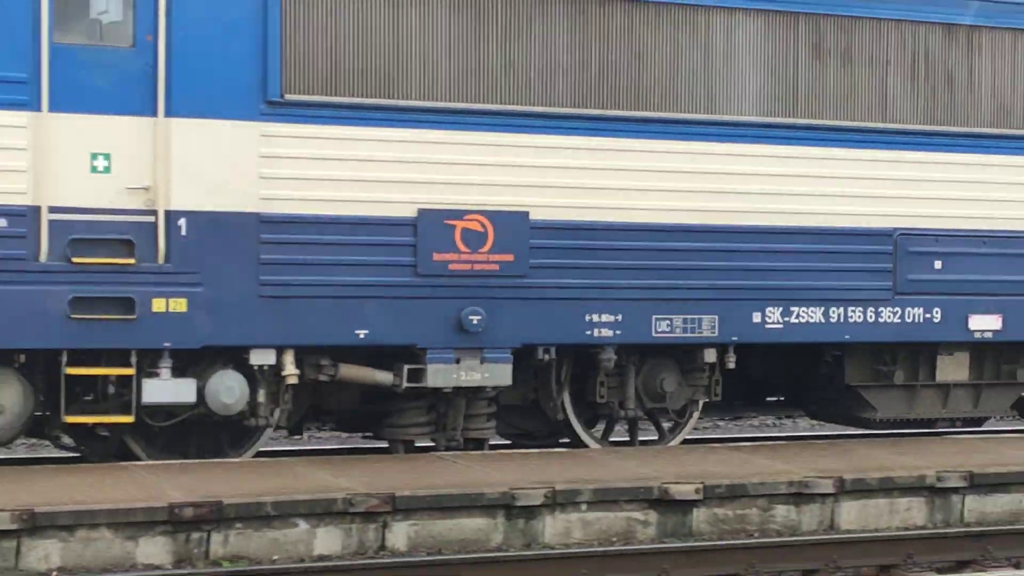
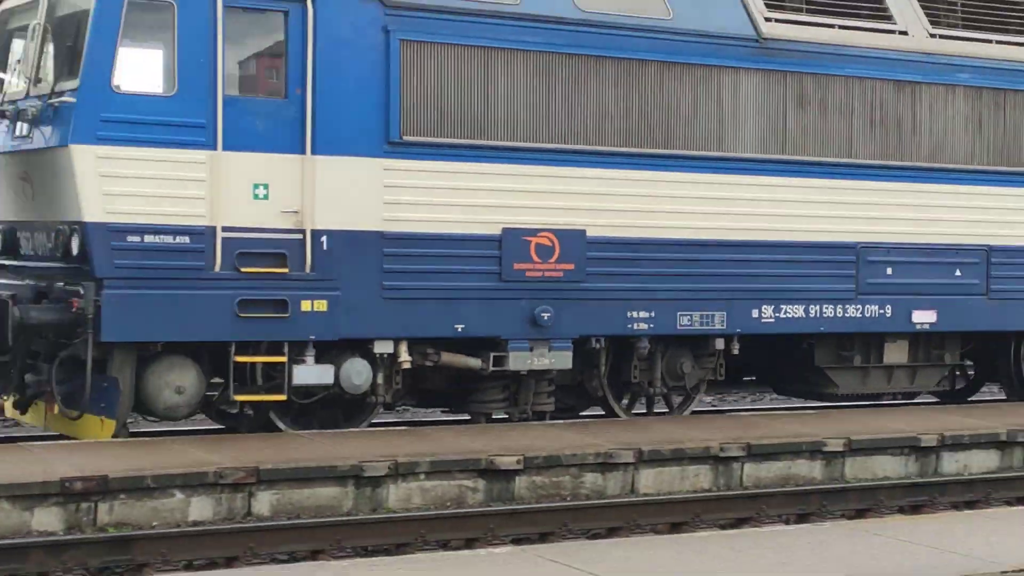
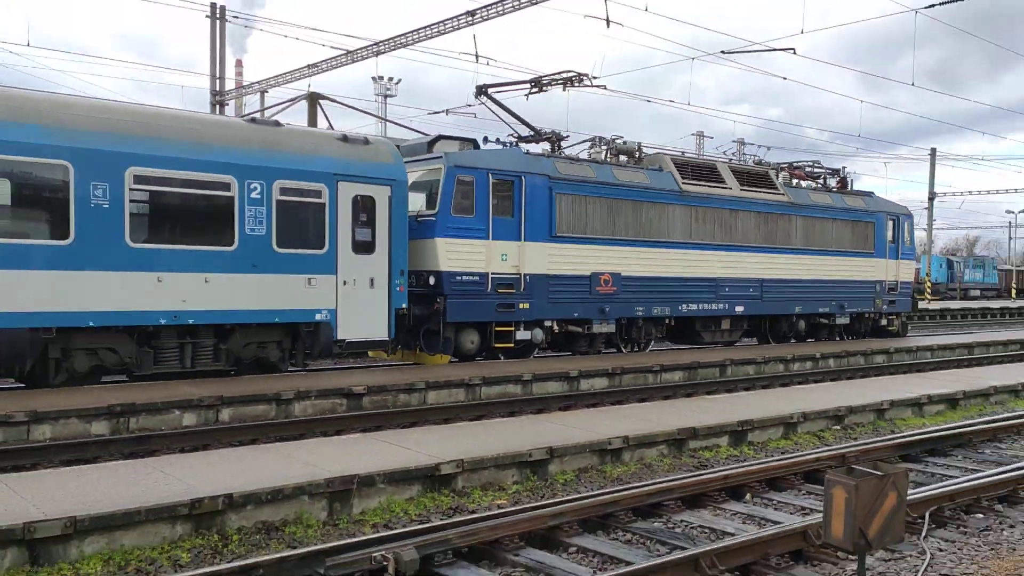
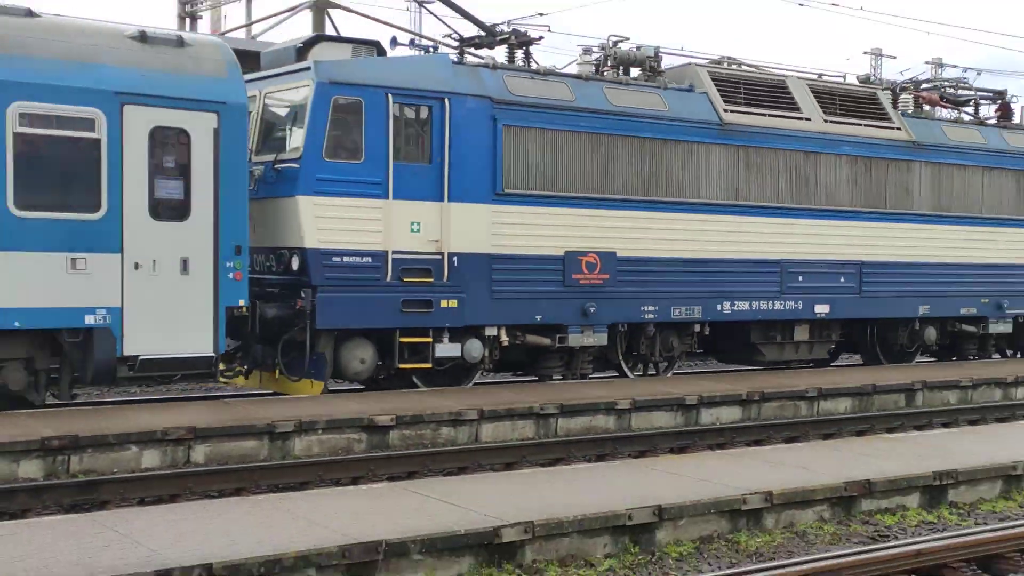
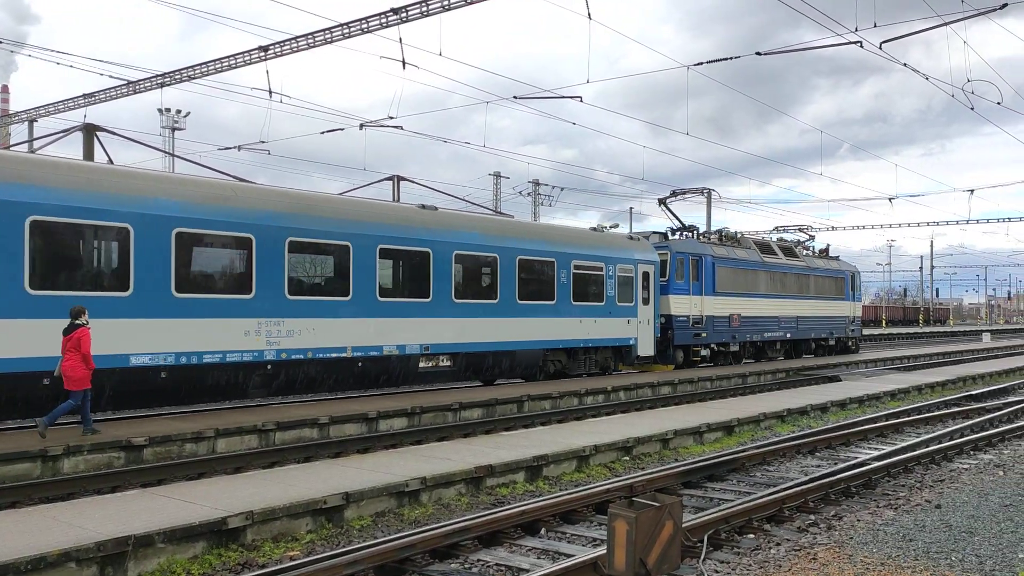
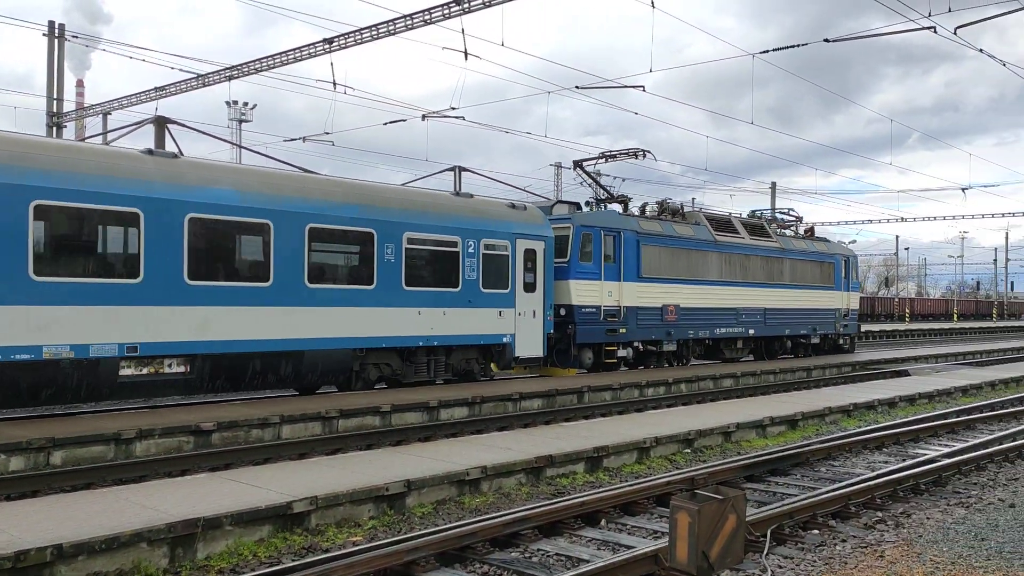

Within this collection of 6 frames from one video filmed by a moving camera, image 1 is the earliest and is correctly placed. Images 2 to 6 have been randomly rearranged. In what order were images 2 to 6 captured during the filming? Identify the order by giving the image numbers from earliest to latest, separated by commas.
2, 4, 3, 6, 5
